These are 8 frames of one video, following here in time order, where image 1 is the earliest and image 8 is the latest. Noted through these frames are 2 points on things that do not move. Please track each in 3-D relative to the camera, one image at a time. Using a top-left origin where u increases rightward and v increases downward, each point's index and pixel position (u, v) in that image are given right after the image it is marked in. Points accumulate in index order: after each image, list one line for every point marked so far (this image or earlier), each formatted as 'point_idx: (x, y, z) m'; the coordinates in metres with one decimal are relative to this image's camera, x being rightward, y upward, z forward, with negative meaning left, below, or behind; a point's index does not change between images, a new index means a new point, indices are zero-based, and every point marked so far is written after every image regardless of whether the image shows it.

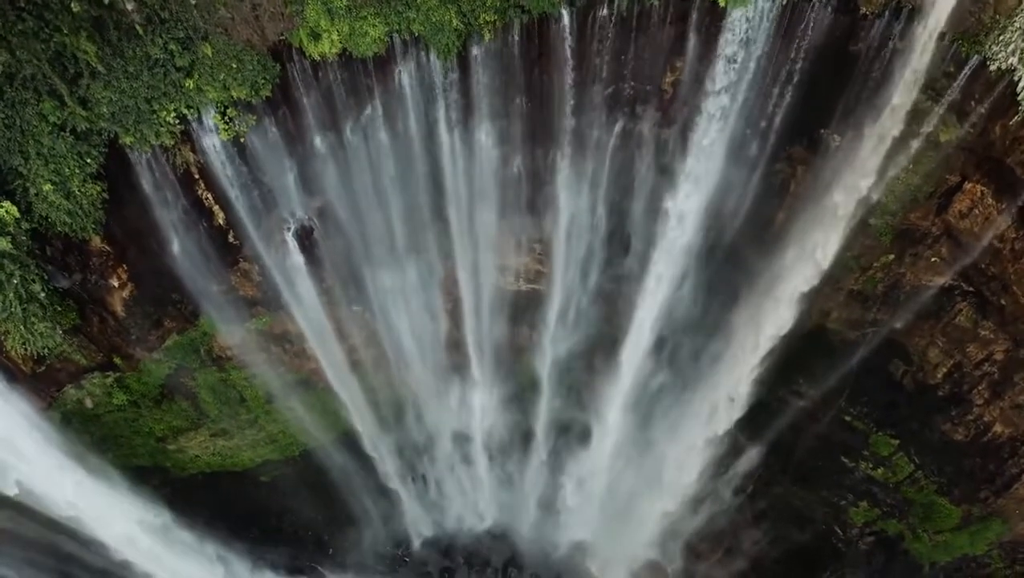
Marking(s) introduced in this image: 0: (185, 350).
0: (-4.1, -0.8, +9.6) m
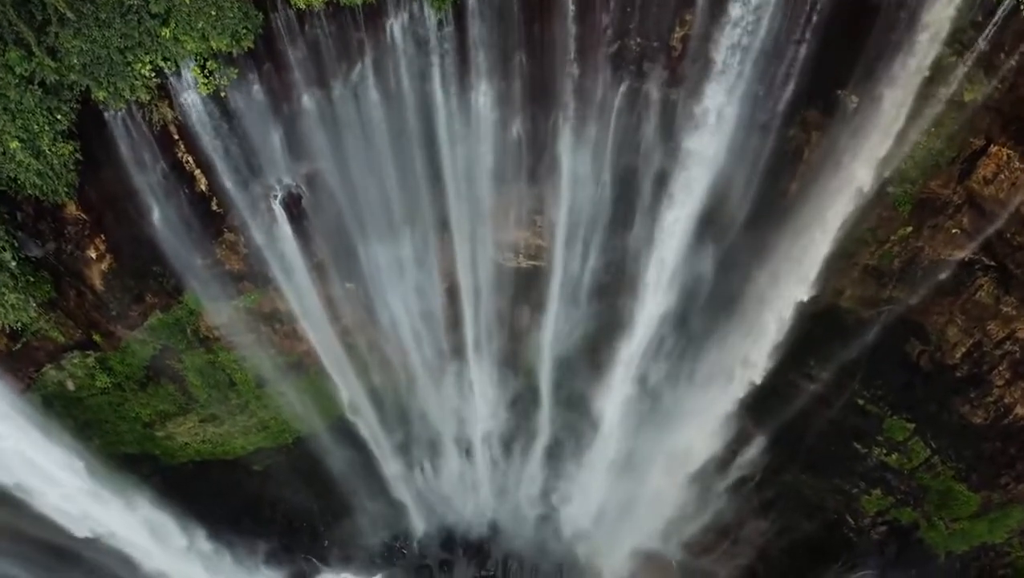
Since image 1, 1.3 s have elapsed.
0: (-4.1, -0.5, +9.2) m
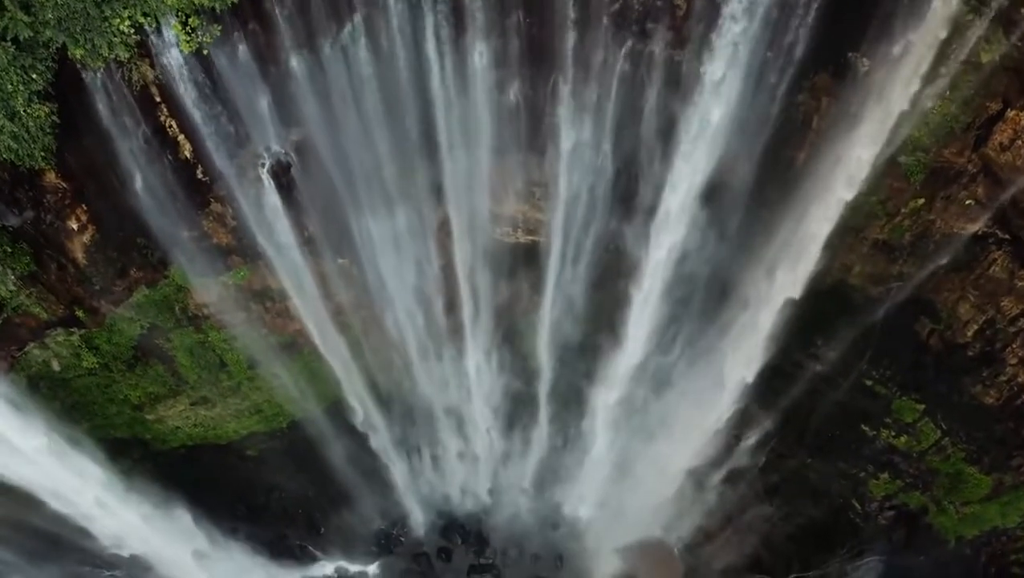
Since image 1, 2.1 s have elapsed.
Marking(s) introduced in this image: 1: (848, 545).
0: (-4.2, -0.2, +8.9) m
1: (+4.7, -3.6, +10.6) m
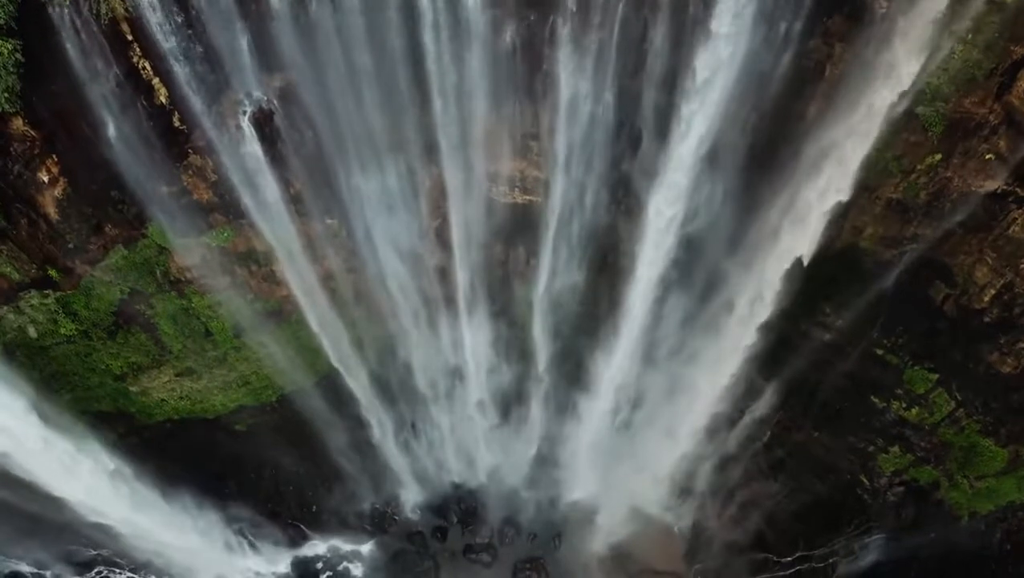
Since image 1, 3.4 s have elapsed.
0: (-4.2, +0.2, +8.5) m
1: (+4.6, -3.2, +10.2) m
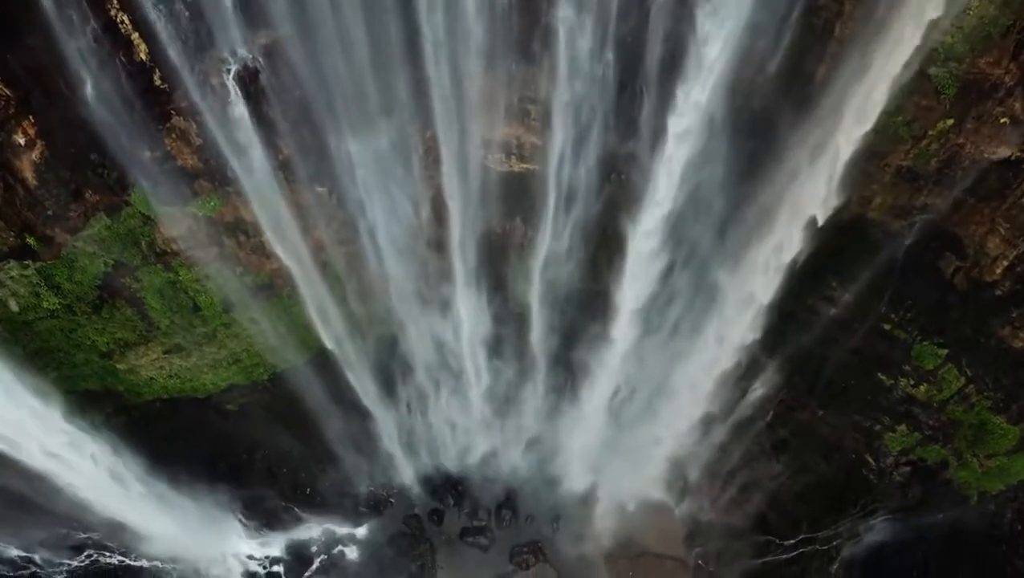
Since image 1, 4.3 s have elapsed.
0: (-4.2, +0.5, +8.3) m
1: (+4.6, -2.8, +10.0) m
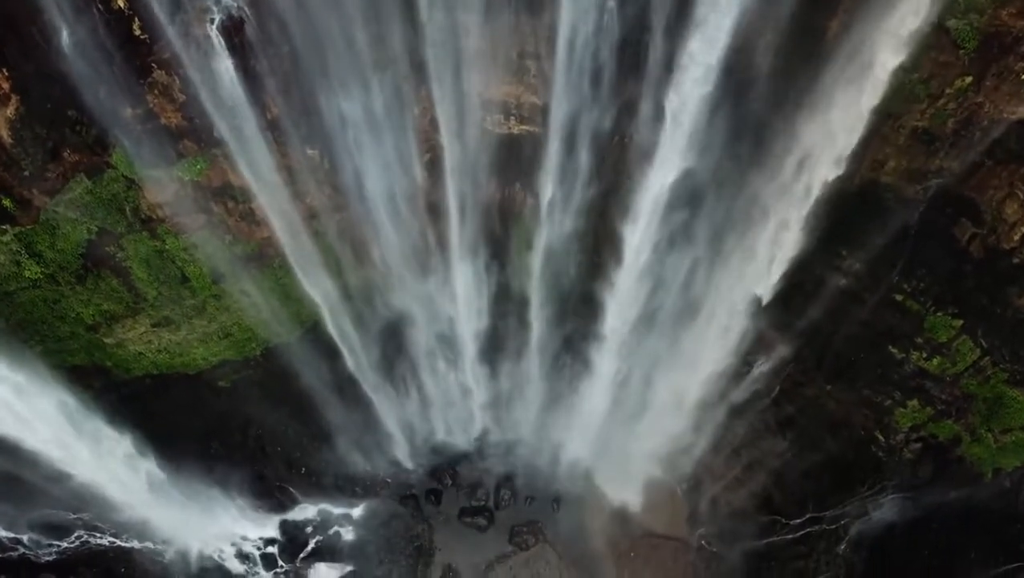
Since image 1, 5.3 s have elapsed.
0: (-4.2, +0.9, +7.9) m
1: (+4.6, -2.5, +9.7) m
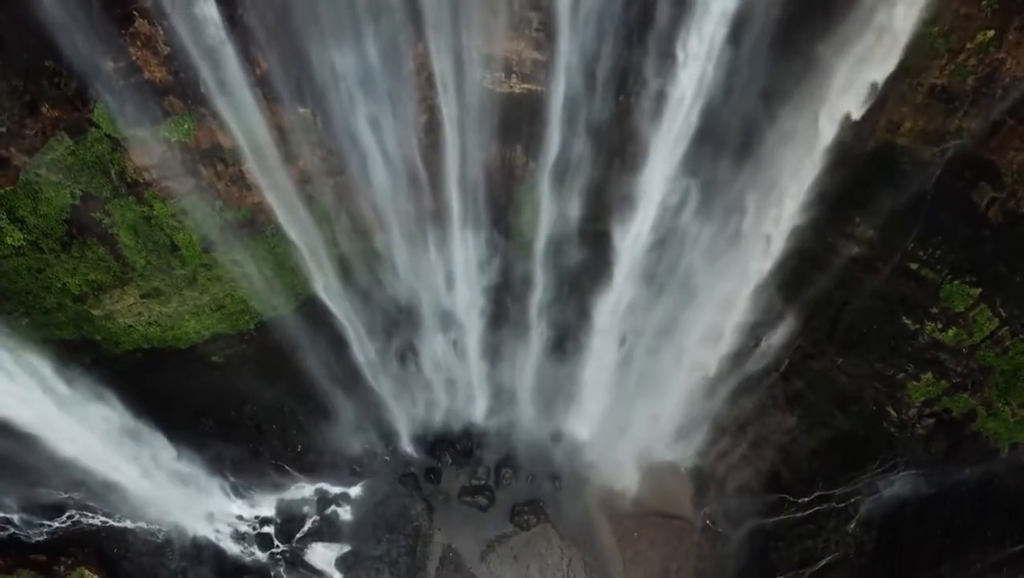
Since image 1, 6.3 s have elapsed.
0: (-4.2, +1.2, +7.6) m
1: (+4.6, -2.1, +9.4) m
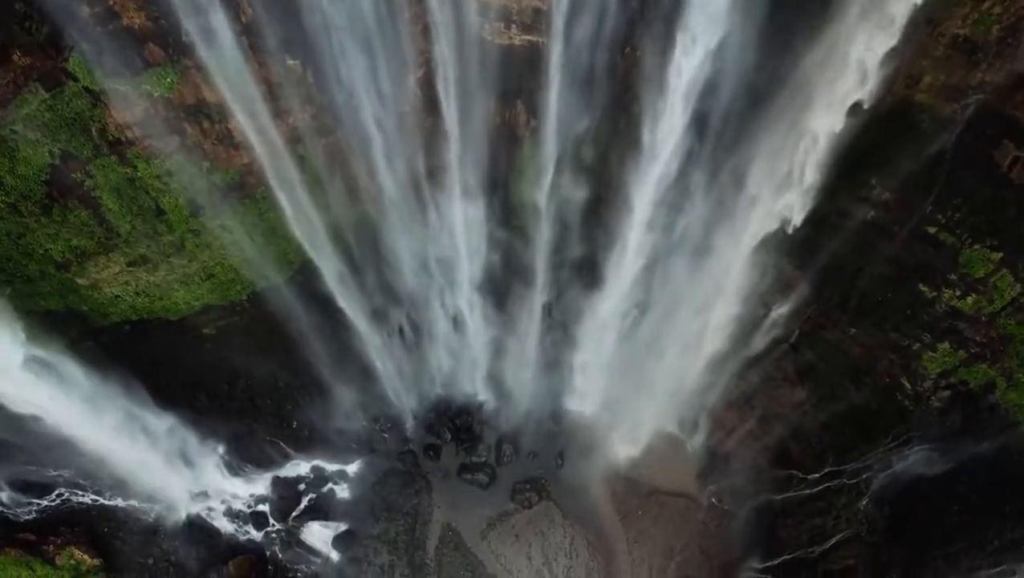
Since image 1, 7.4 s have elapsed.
0: (-4.2, +1.5, +7.3) m
1: (+4.6, -1.7, +9.1) m
